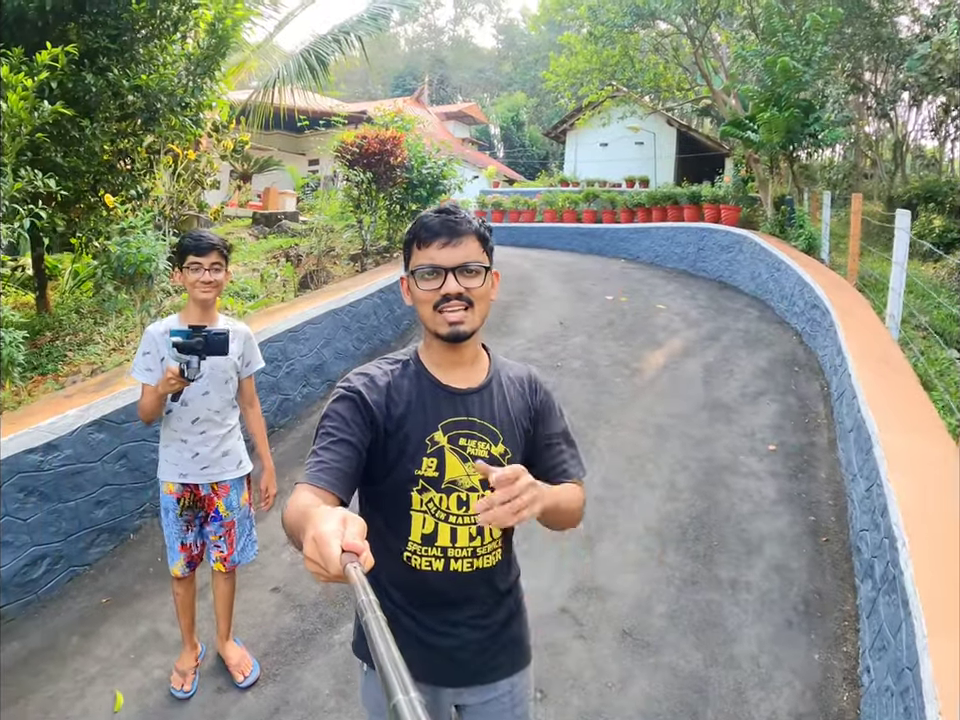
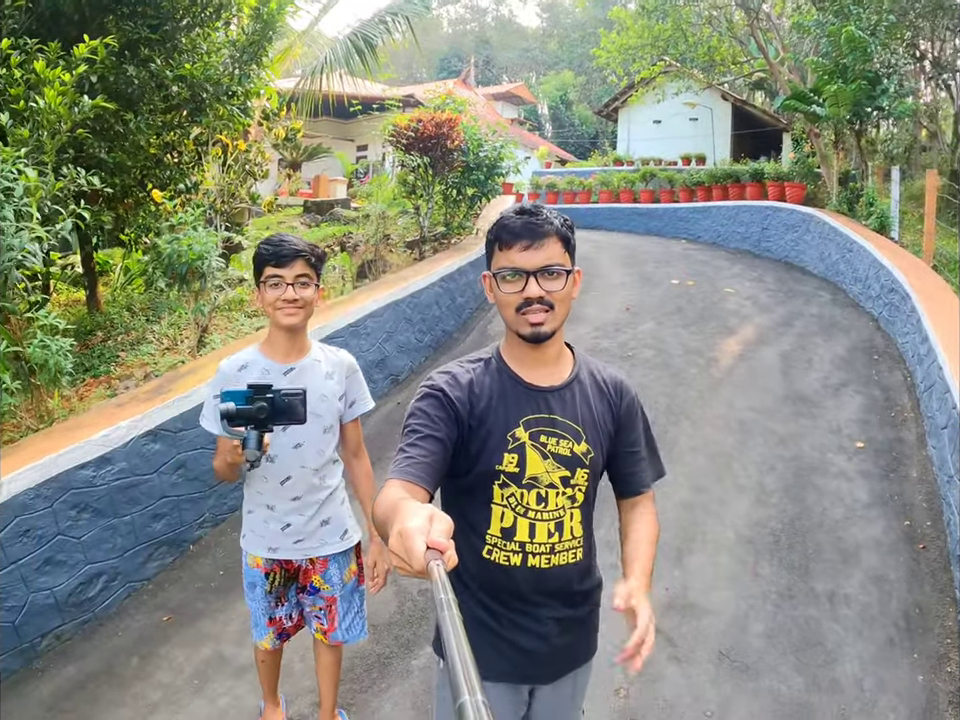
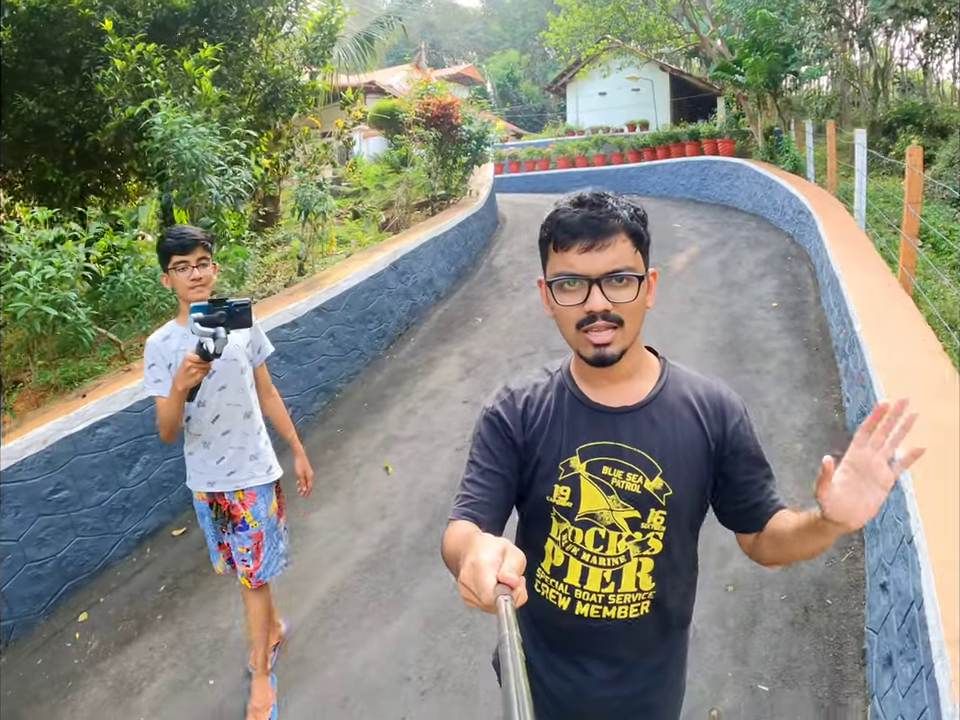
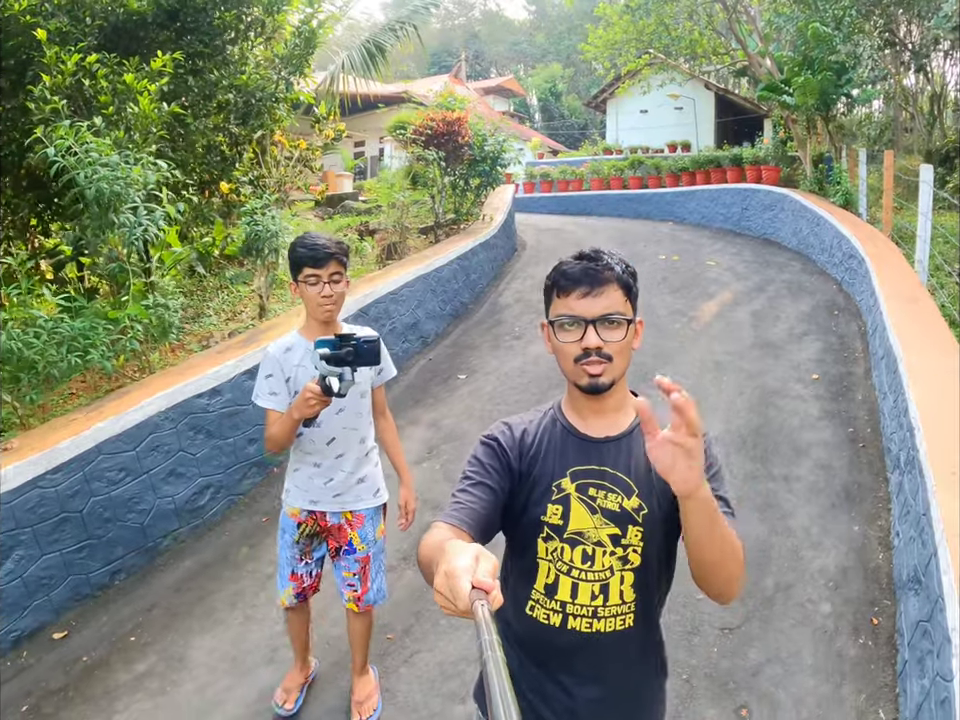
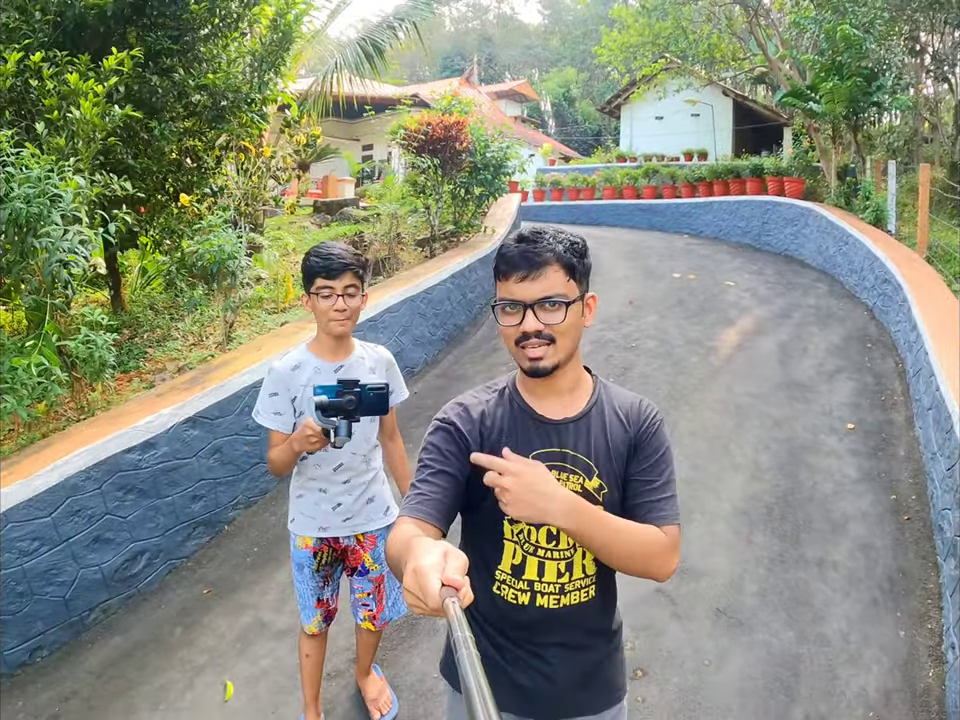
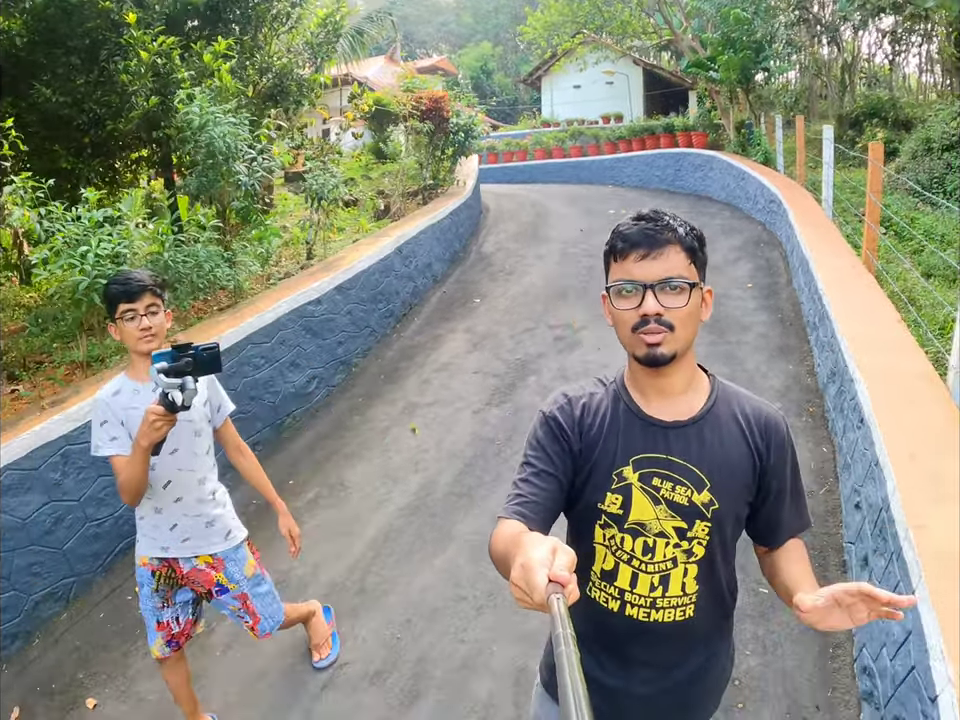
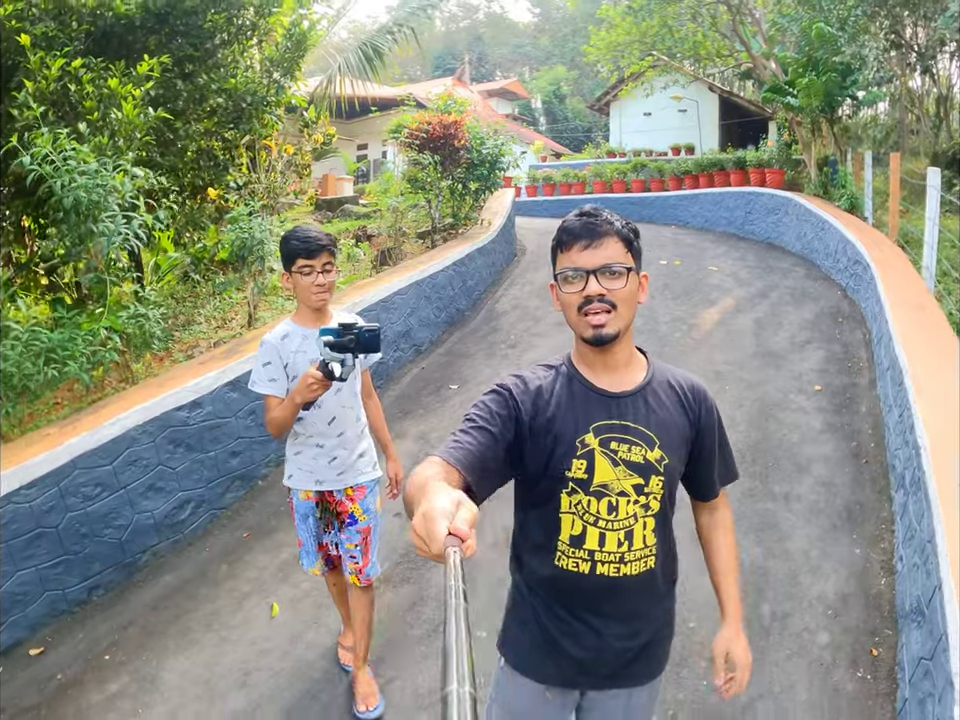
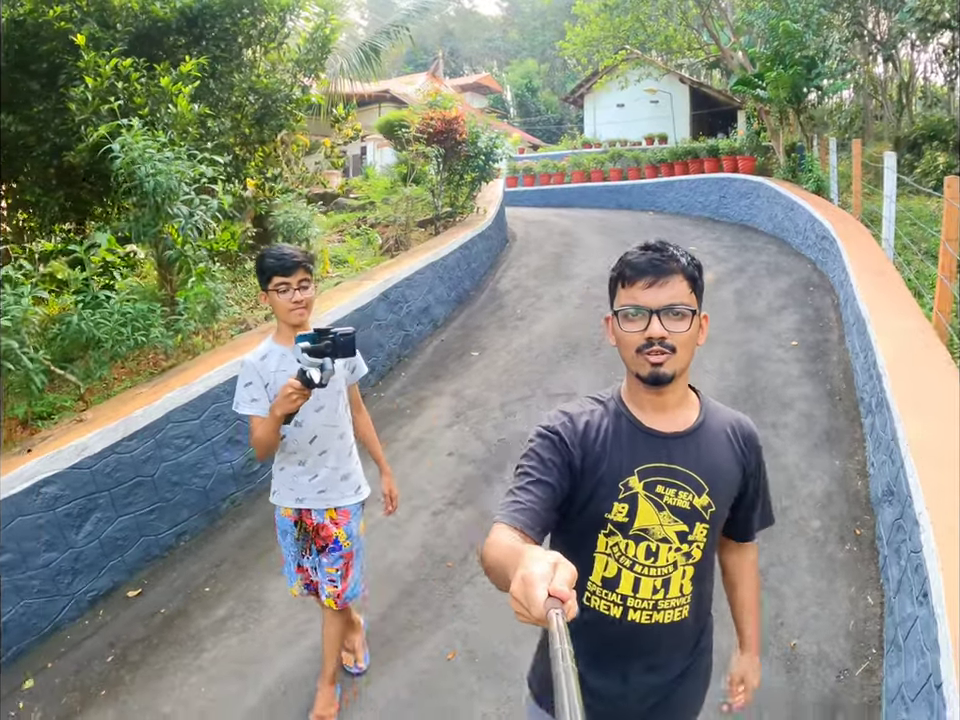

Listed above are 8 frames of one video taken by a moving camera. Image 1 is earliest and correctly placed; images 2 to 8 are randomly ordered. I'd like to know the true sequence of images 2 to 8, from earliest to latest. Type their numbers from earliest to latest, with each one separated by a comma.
2, 5, 7, 4, 8, 3, 6
